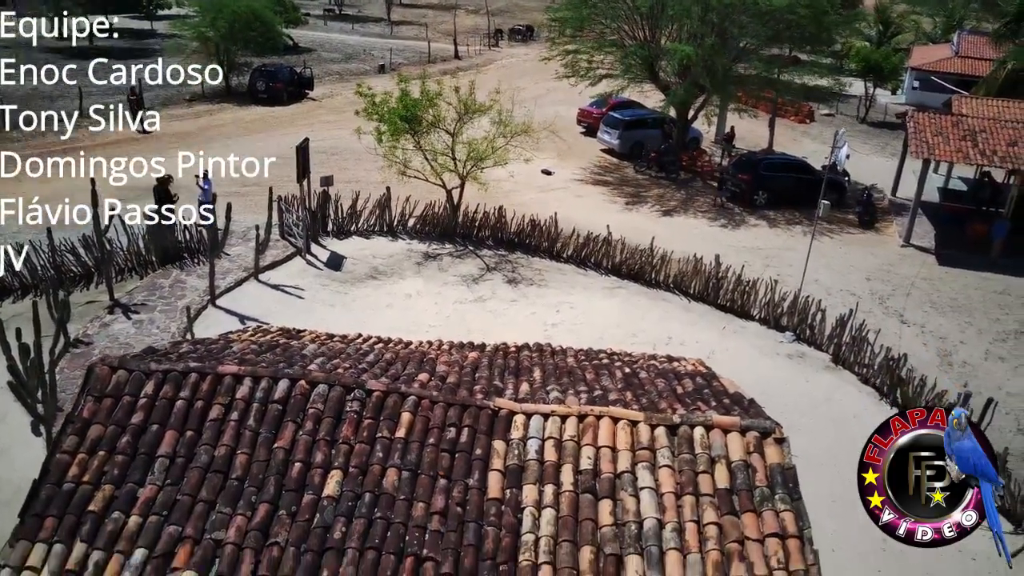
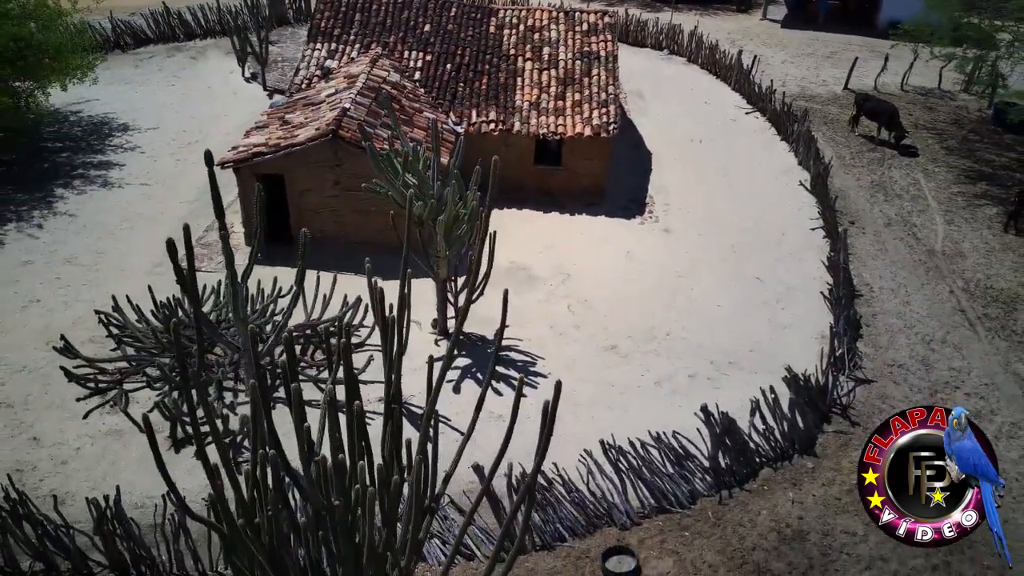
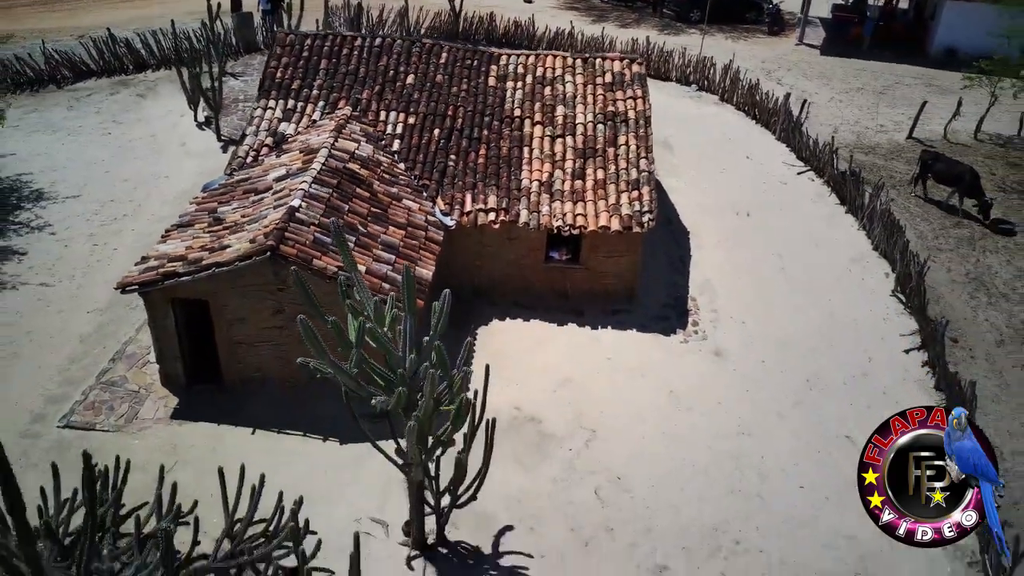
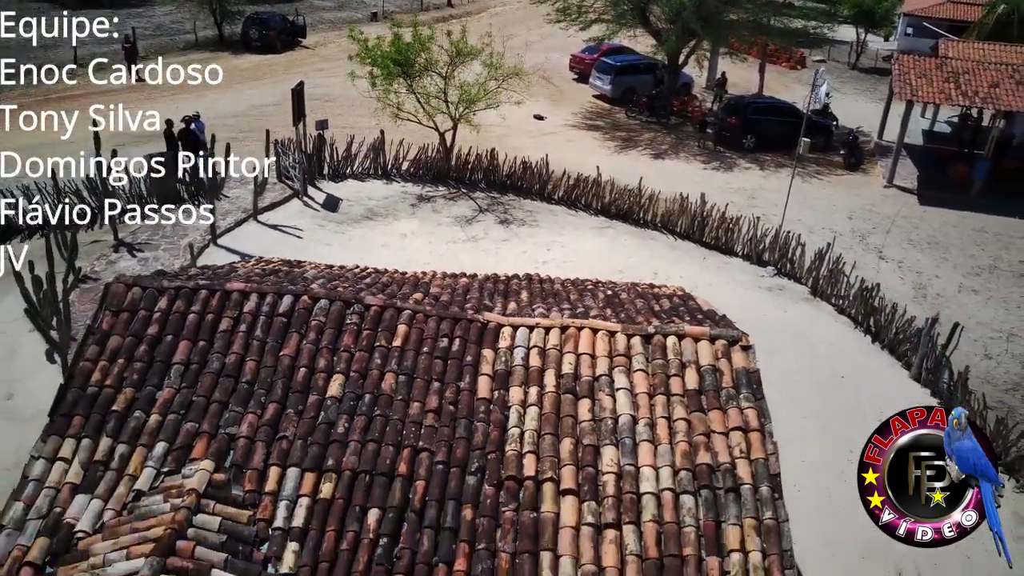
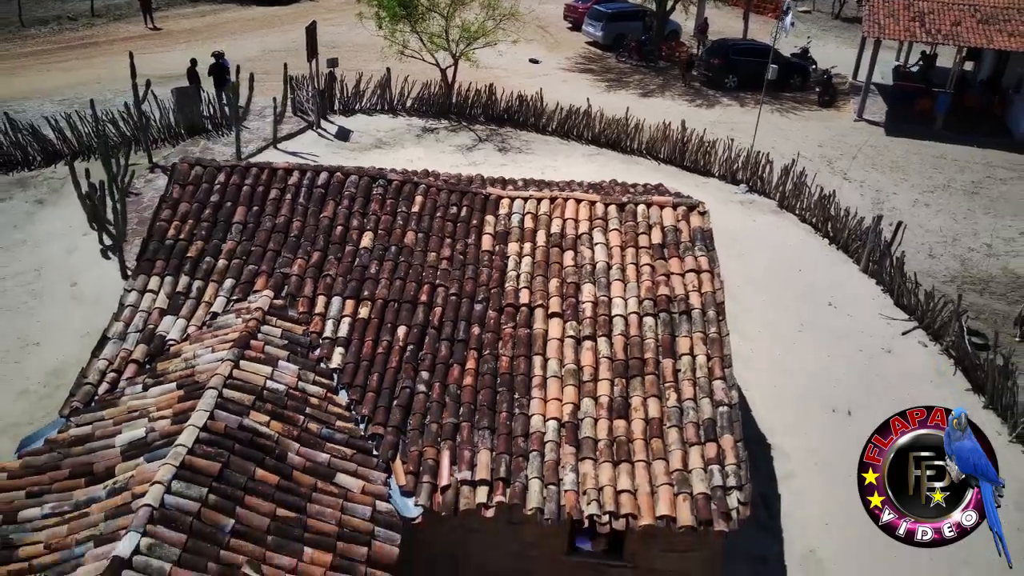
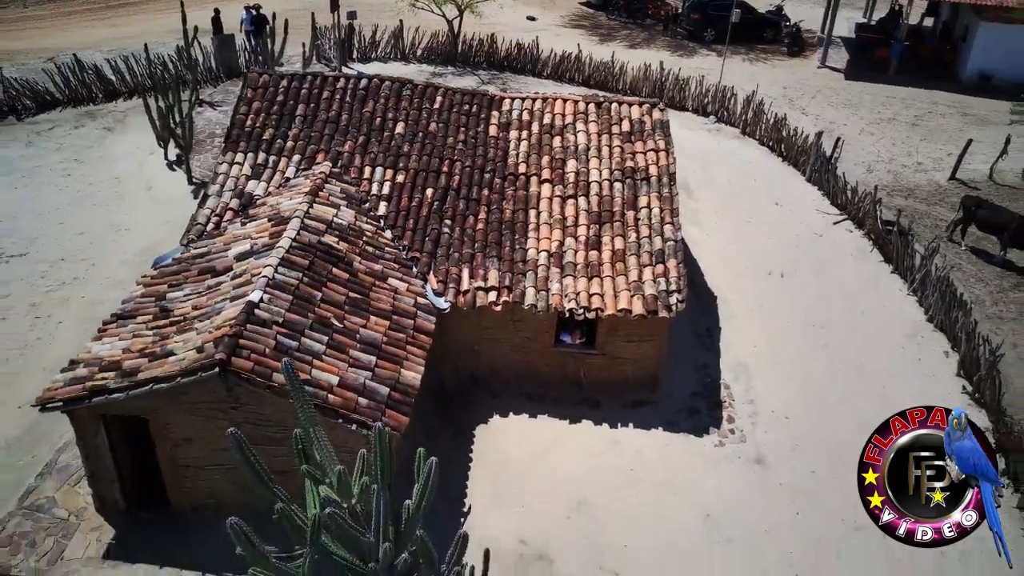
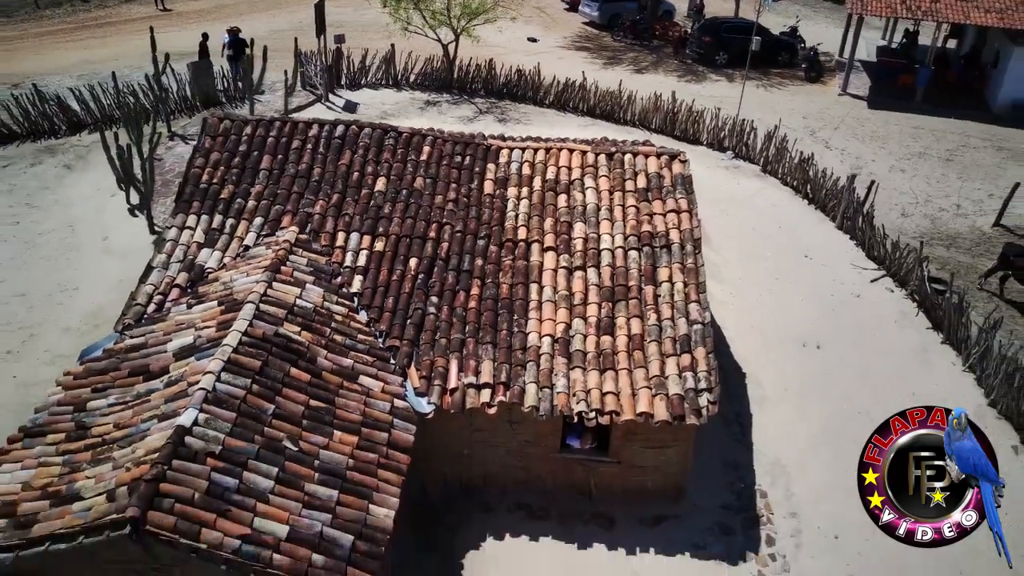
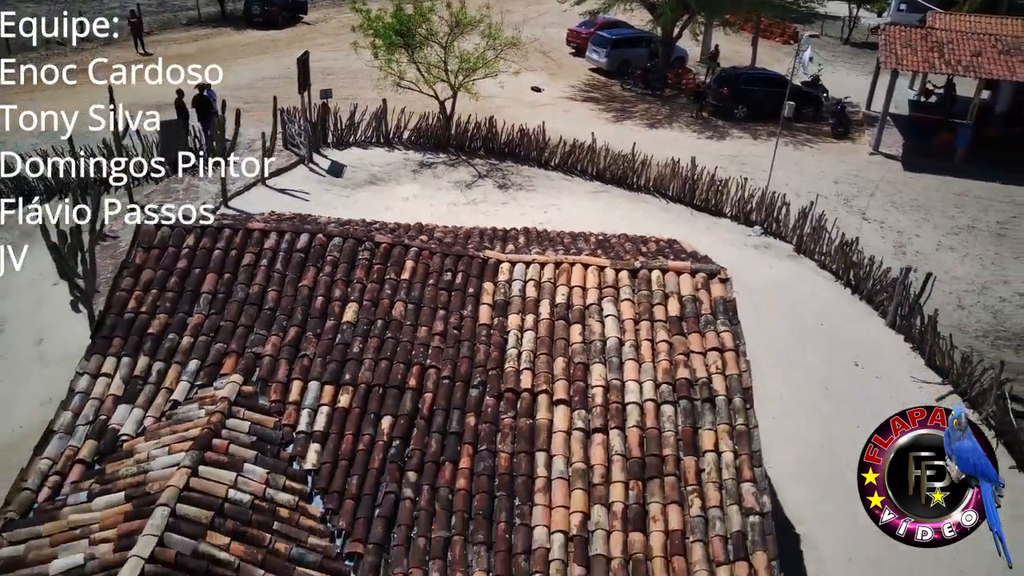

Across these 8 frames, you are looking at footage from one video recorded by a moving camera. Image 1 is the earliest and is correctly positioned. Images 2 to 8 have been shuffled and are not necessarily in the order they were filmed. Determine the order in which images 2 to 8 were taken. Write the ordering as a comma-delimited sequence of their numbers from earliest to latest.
4, 8, 5, 7, 6, 3, 2
